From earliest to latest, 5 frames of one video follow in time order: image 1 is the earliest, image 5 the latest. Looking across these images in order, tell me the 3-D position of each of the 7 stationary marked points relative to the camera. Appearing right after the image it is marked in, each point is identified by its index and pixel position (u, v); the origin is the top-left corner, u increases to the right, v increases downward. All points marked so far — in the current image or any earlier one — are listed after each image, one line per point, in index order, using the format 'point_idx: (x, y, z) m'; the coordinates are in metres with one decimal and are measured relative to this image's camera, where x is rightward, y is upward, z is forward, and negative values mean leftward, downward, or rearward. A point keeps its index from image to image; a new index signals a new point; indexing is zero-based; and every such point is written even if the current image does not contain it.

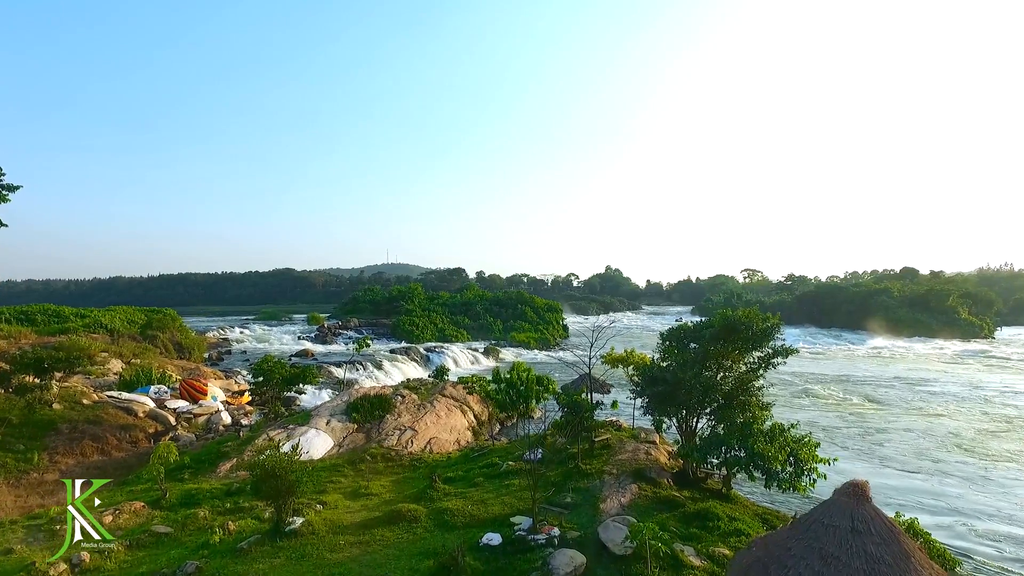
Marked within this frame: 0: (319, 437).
0: (-5.0, -3.8, +14.3) m
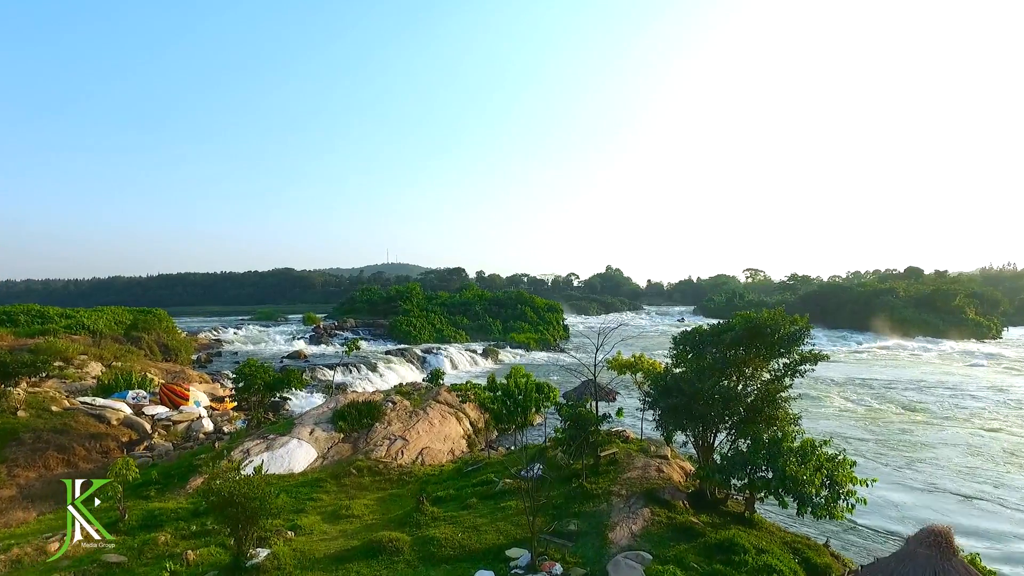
0: (-5.0, -3.8, +13.3) m
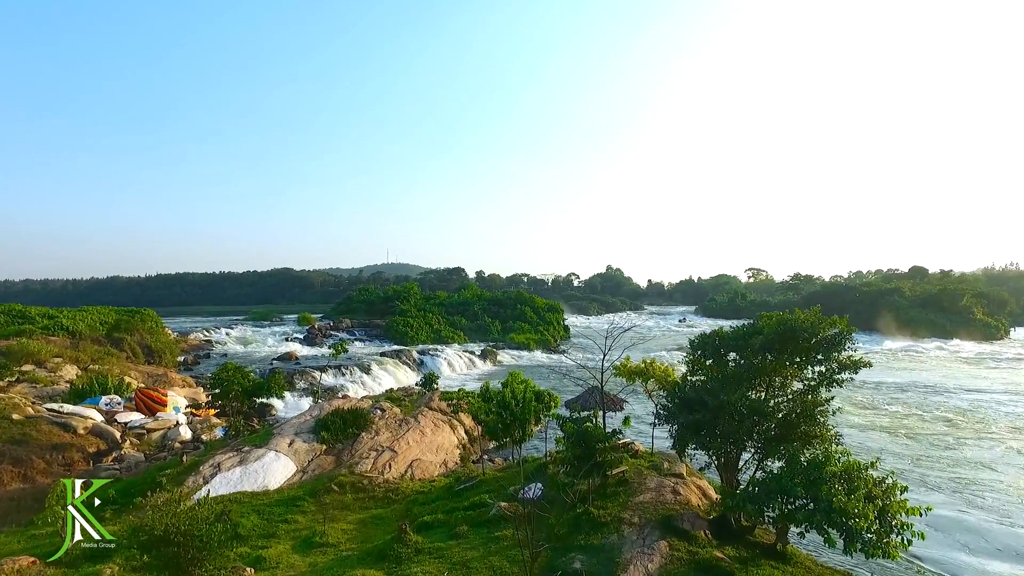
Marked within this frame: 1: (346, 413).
0: (-5.1, -3.8, +12.1) m
1: (-4.1, -3.1, +13.9) m
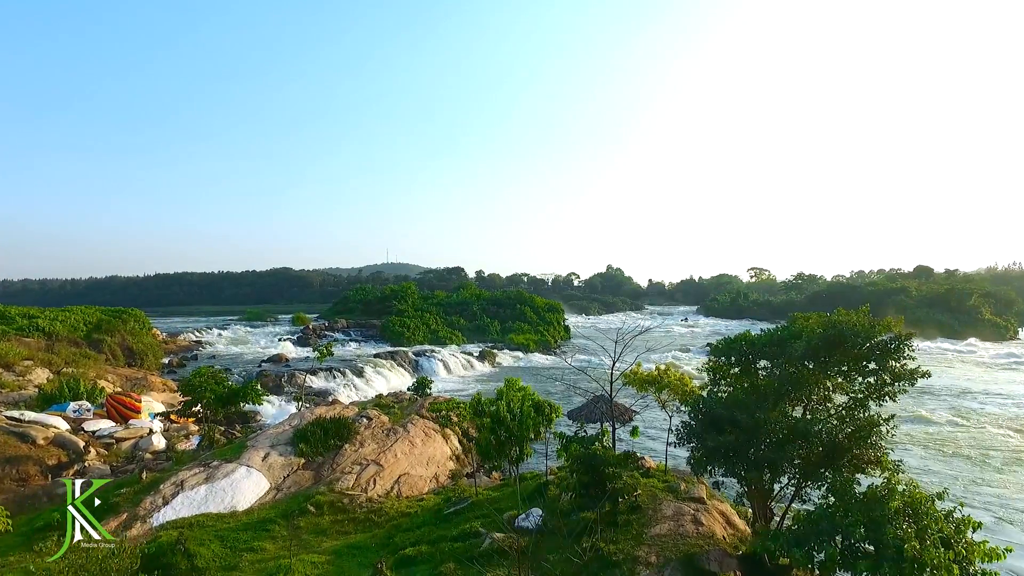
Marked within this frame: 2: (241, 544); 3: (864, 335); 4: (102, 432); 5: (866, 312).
0: (-5.1, -3.7, +10.9) m
1: (-4.2, -3.1, +12.7) m
2: (-4.3, -4.1, +8.9) m
3: (+4.0, -0.5, +6.3) m
4: (-11.3, -4.0, +15.4) m
5: (+4.2, -0.3, +6.6) m
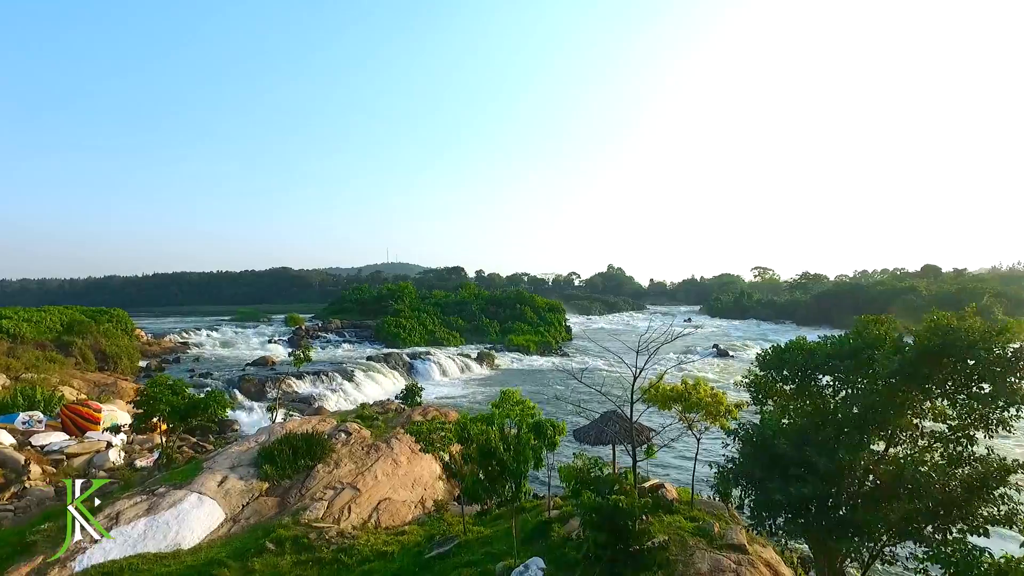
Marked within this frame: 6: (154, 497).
0: (-5.2, -3.7, +9.3) m
1: (-4.3, -3.0, +11.1) m
2: (-4.4, -4.1, +7.3) m
3: (+3.9, -0.5, +4.7) m
4: (-11.4, -3.9, +13.8) m
5: (+4.1, -0.2, +5.0) m
6: (-6.1, -3.6, +9.5) m
